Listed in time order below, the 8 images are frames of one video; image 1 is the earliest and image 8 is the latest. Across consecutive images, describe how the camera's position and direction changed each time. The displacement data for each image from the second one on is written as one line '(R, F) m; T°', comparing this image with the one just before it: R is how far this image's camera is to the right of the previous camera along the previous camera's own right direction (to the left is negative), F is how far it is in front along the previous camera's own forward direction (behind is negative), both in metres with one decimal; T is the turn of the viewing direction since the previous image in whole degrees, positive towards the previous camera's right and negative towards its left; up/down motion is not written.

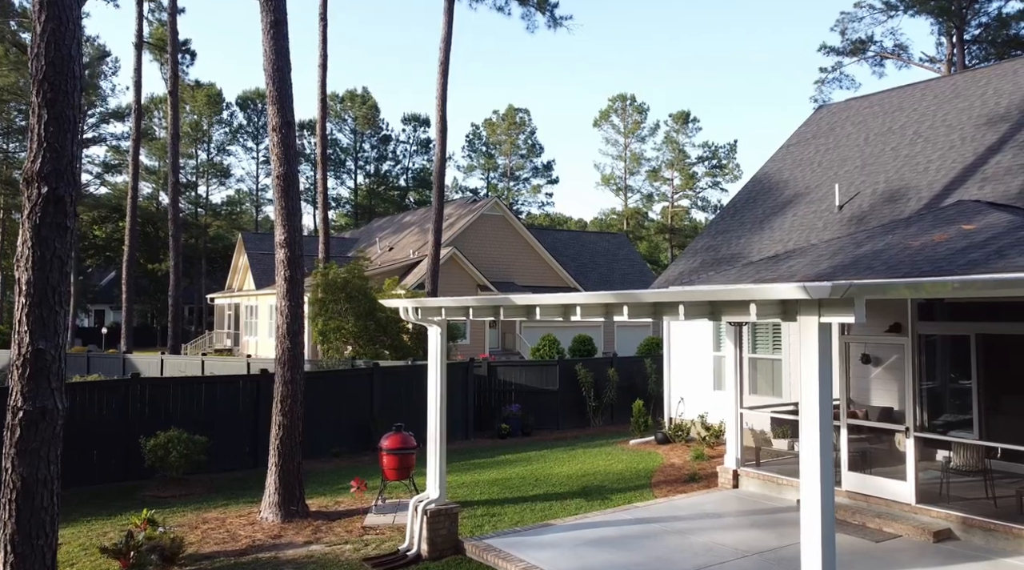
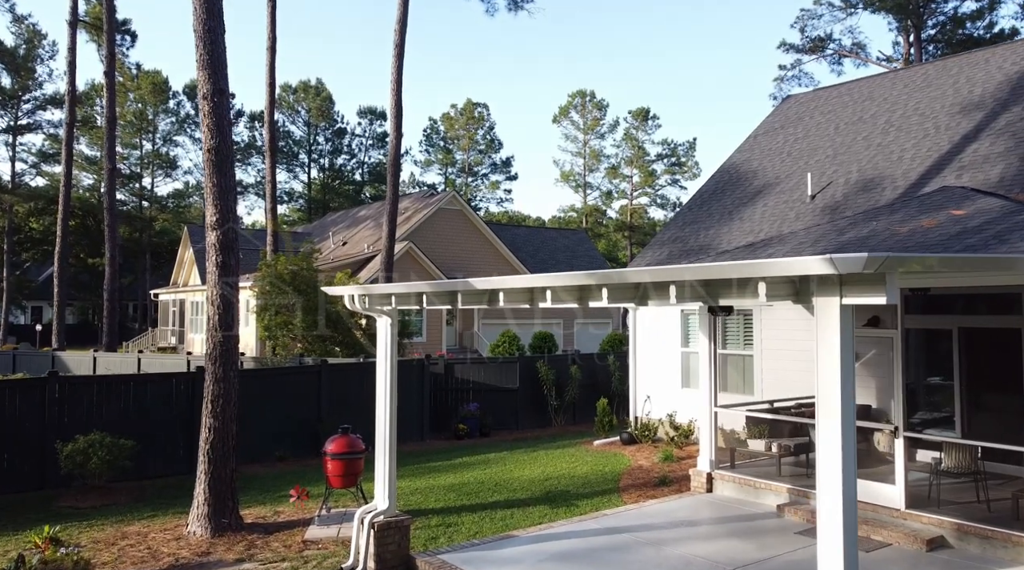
(0.0, +0.8) m; +3°
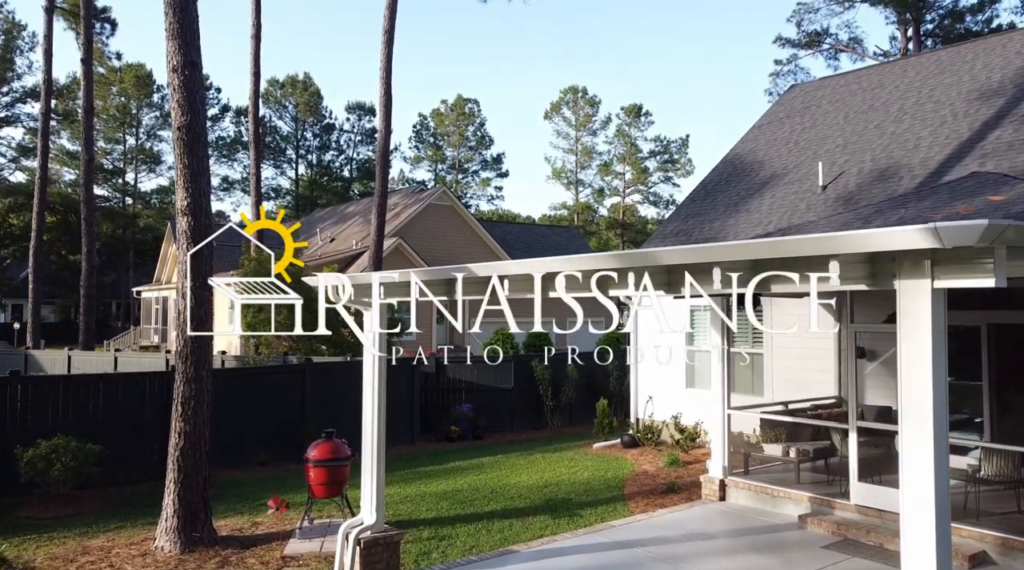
(-0.1, +0.7) m; +1°
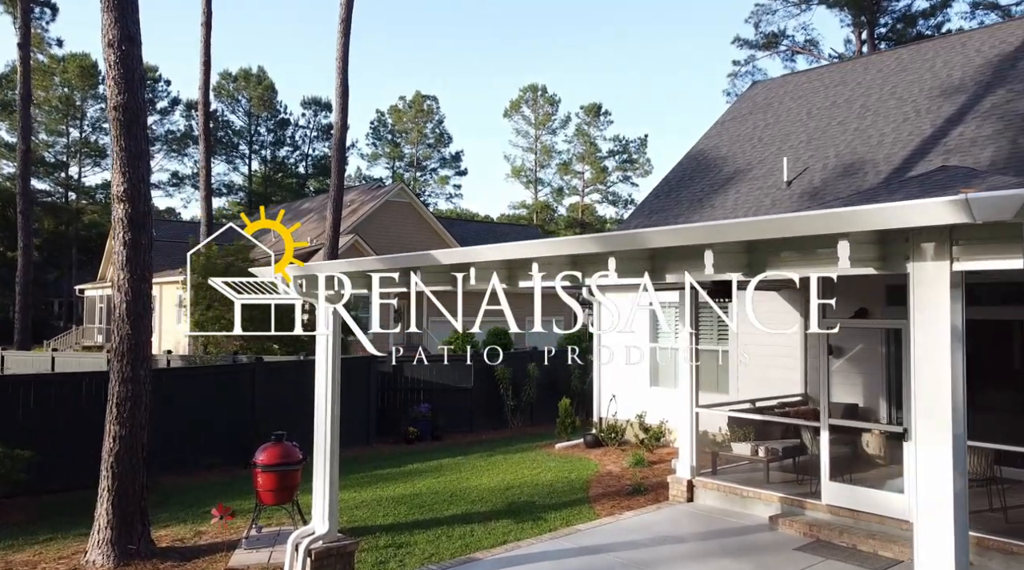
(0.0, +0.4) m; +3°
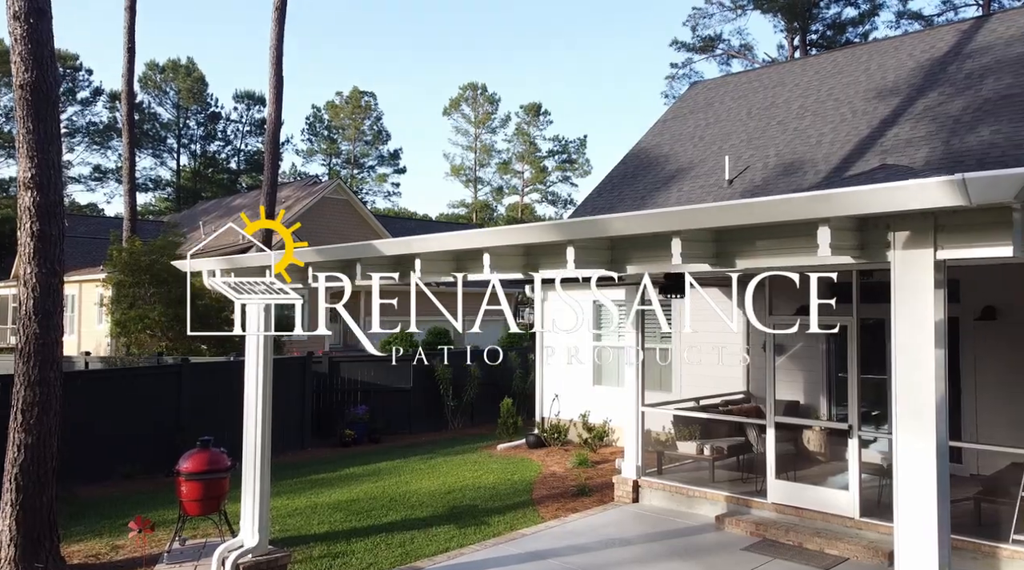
(0.0, +0.3) m; +4°
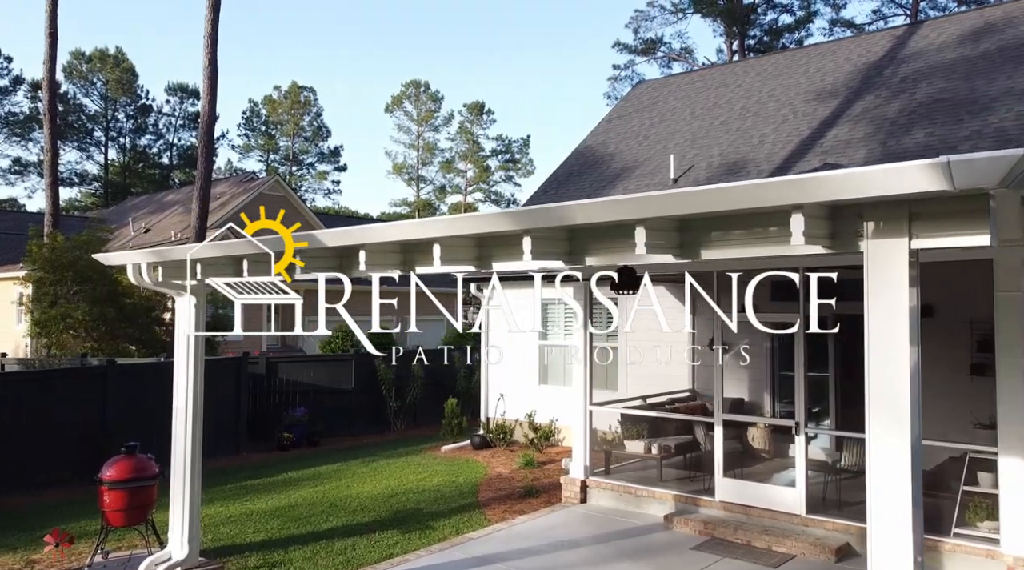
(0.0, +0.2) m; +4°
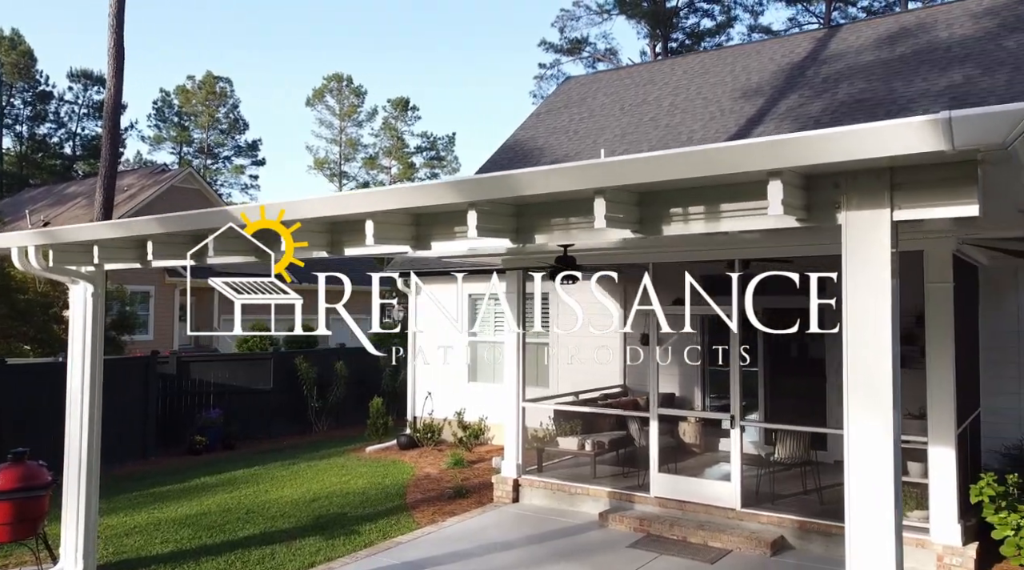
(0.0, +0.3) m; +5°
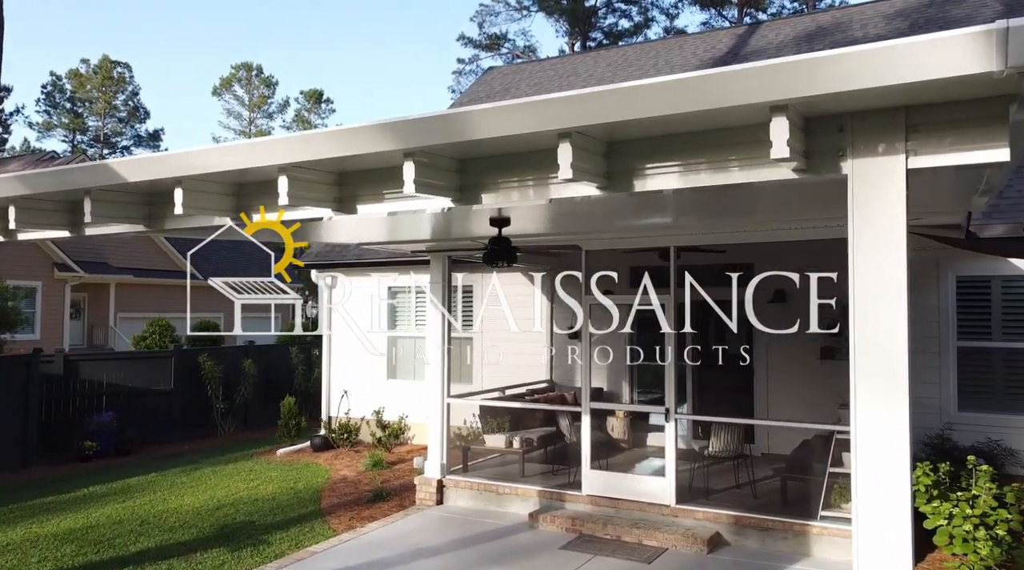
(-0.1, +0.5) m; +5°
